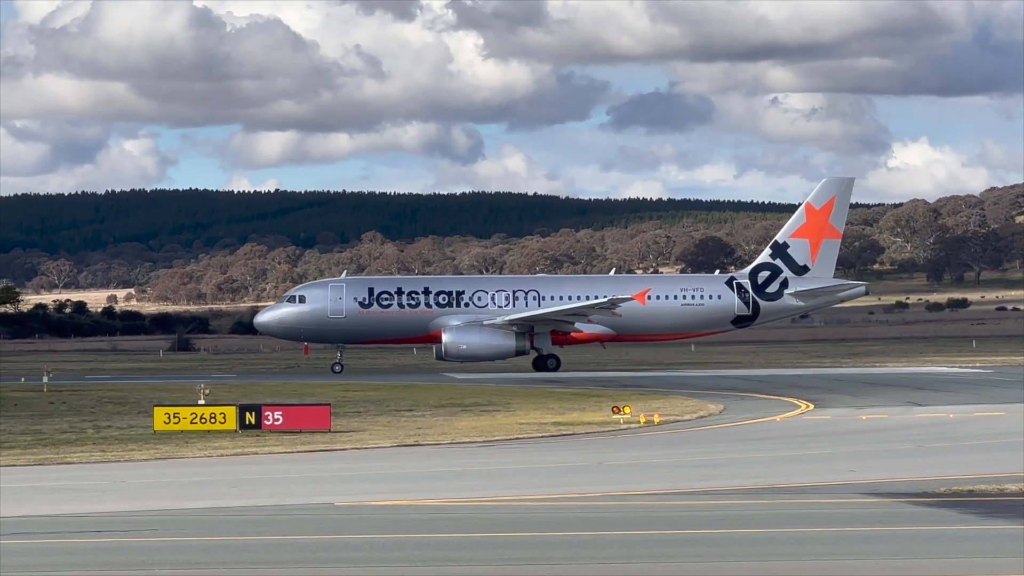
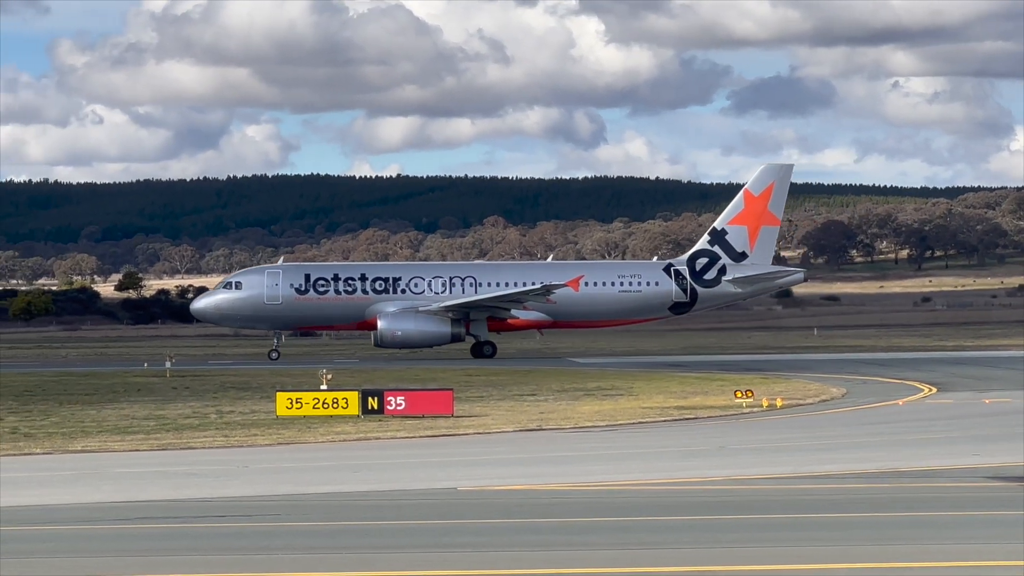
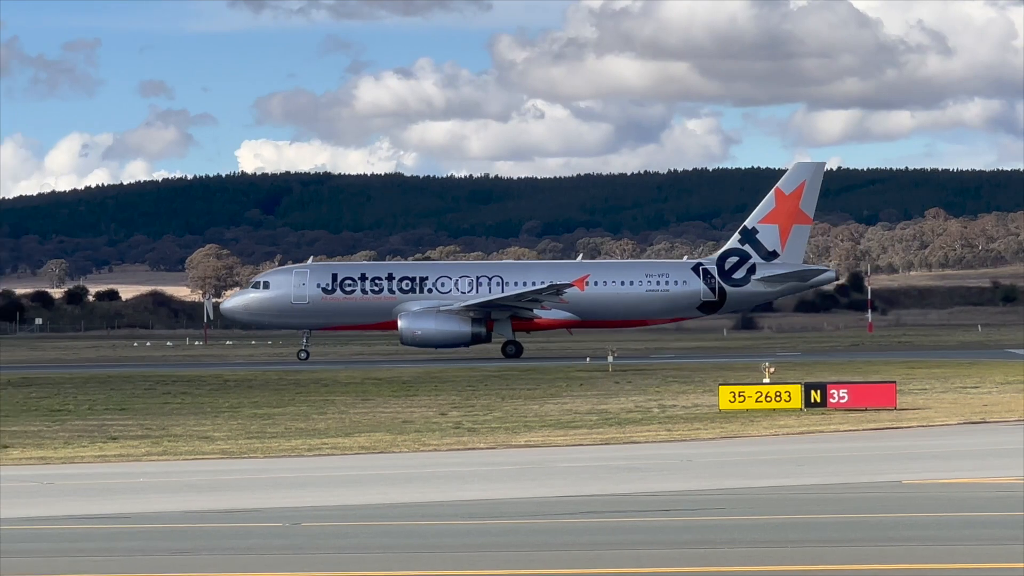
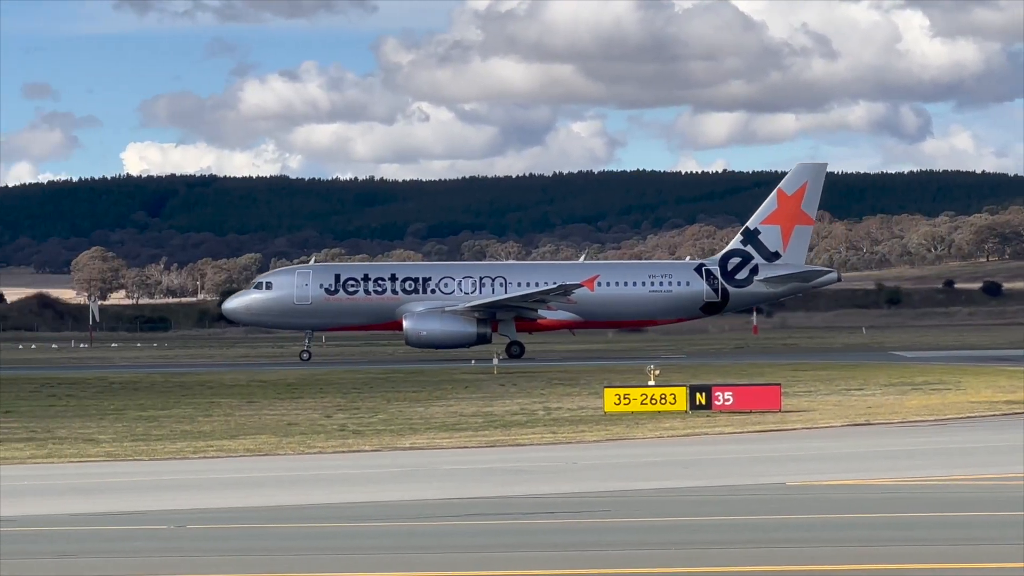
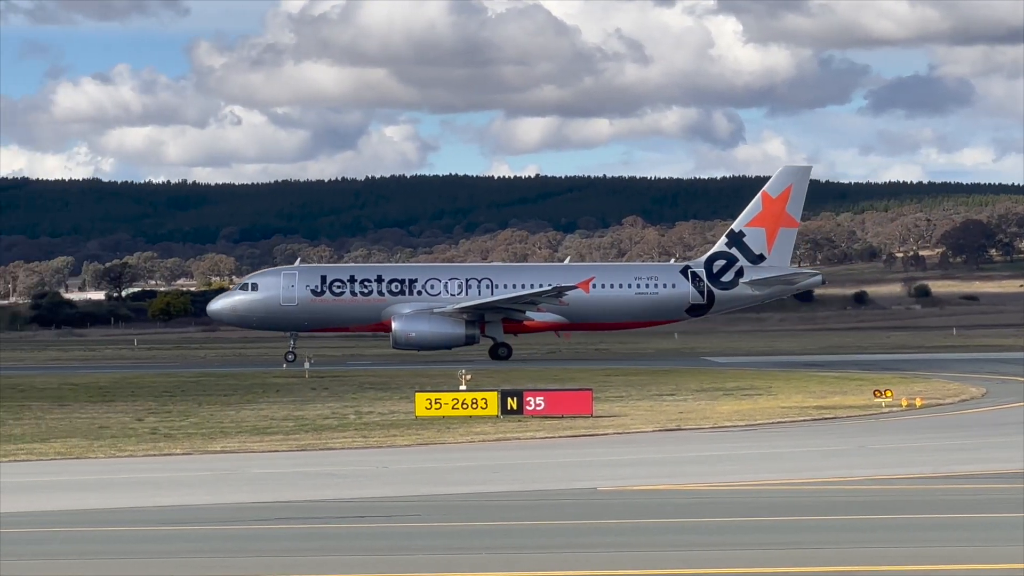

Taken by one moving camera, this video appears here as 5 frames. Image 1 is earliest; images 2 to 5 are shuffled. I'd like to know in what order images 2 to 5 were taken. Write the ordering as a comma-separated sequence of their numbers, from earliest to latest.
2, 5, 4, 3
